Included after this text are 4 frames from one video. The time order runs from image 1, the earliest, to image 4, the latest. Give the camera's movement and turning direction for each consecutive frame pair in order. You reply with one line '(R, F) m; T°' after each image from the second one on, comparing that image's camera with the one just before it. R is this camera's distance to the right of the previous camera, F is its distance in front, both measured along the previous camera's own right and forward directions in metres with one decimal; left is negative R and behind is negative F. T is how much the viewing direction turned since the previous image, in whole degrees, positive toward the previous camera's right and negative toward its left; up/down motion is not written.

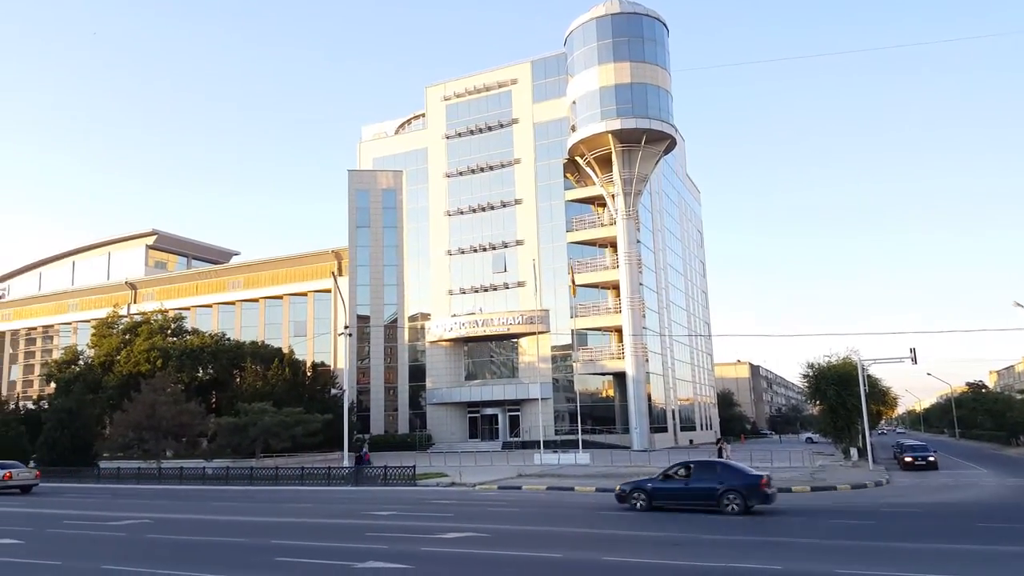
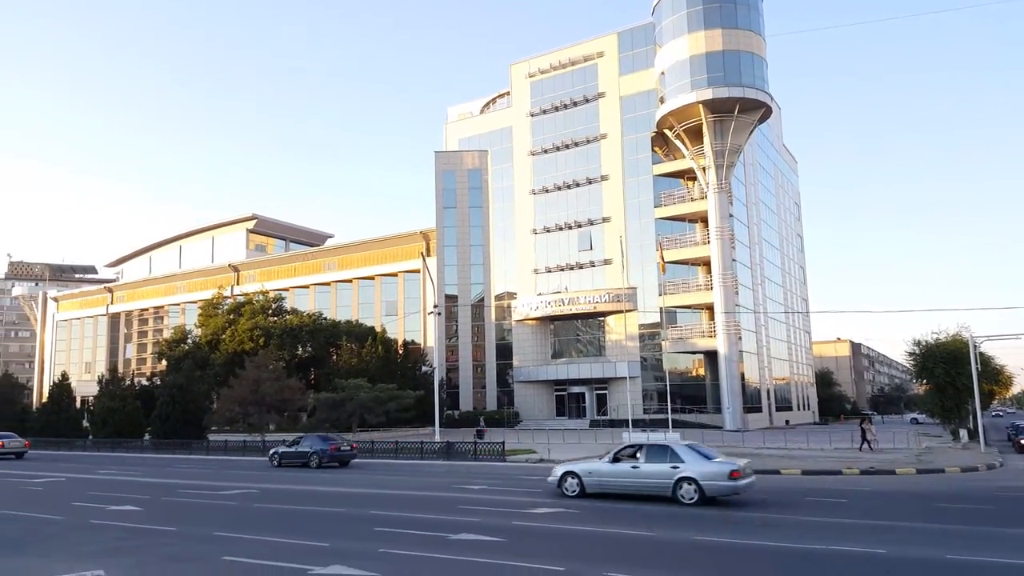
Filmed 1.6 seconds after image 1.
(+0.1, +0.1) m; -7°
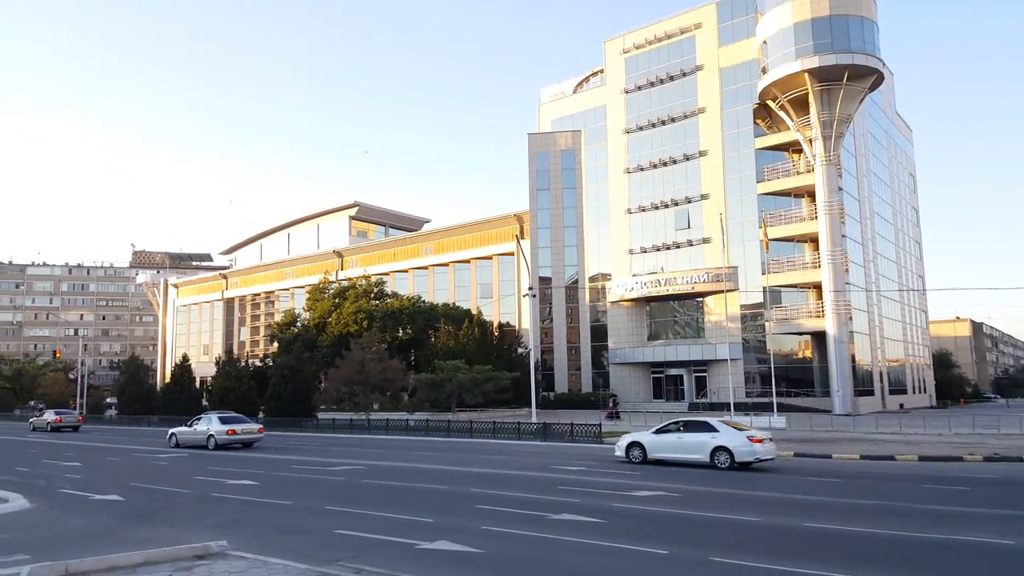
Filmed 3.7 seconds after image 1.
(-0.4, +0.1) m; -7°
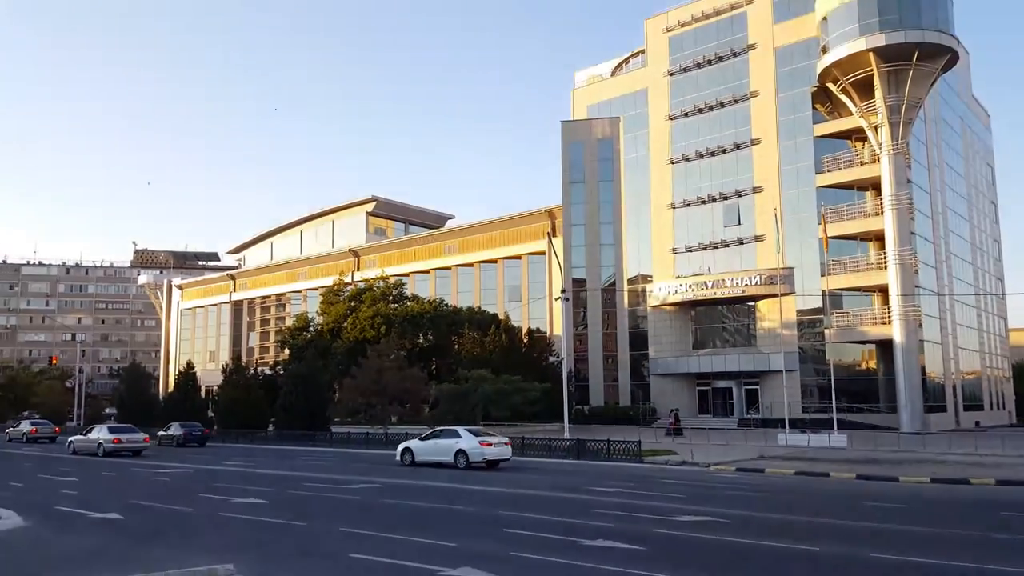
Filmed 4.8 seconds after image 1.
(-0.3, +4.0) m; -2°
